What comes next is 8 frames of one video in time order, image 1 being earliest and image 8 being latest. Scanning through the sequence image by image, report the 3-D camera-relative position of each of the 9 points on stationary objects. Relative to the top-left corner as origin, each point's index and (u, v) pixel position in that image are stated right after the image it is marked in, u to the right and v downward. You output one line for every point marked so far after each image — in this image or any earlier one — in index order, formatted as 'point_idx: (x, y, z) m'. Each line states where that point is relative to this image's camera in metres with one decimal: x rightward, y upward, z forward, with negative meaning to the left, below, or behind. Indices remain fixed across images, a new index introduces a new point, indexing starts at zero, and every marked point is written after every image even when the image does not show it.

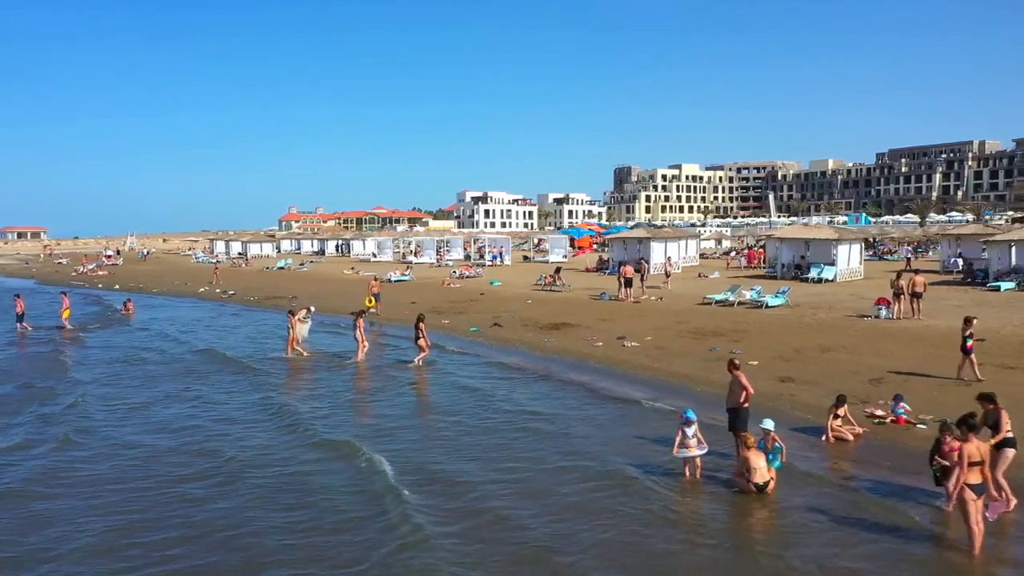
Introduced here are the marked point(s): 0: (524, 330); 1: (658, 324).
0: (+0.3, -1.0, +18.7) m
1: (+3.4, -0.8, +18.5) m
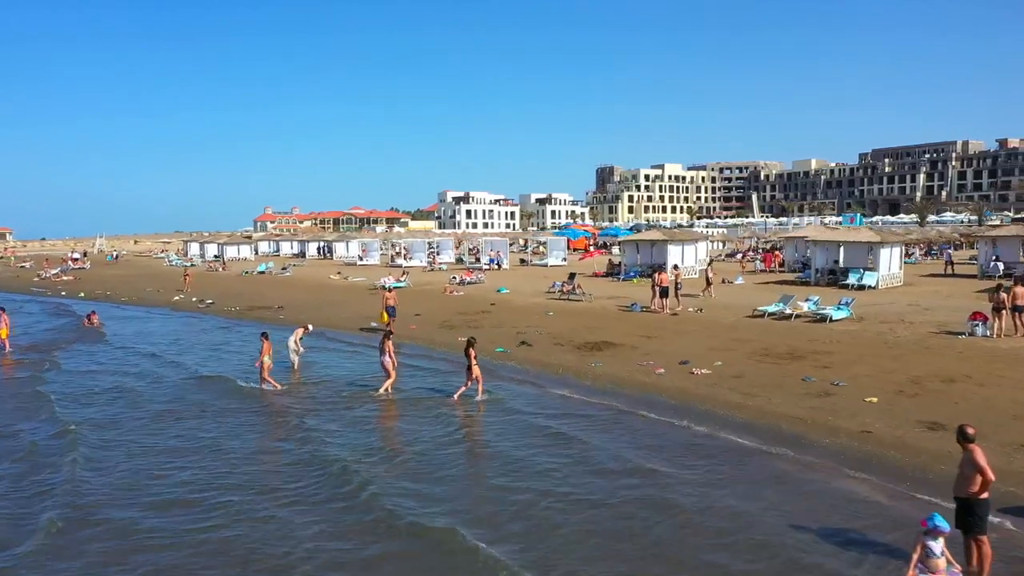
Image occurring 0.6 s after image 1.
0: (+1.0, -1.2, +16.0) m
1: (+4.0, -1.1, +15.9) m
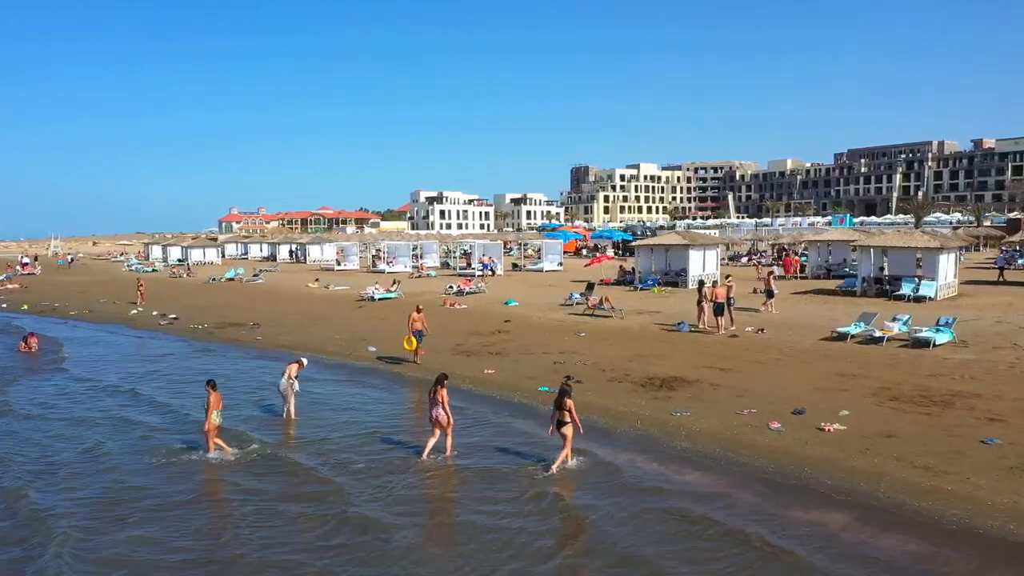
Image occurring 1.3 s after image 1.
0: (+1.7, -1.6, +12.7) m
1: (+4.8, -1.4, +12.7) m
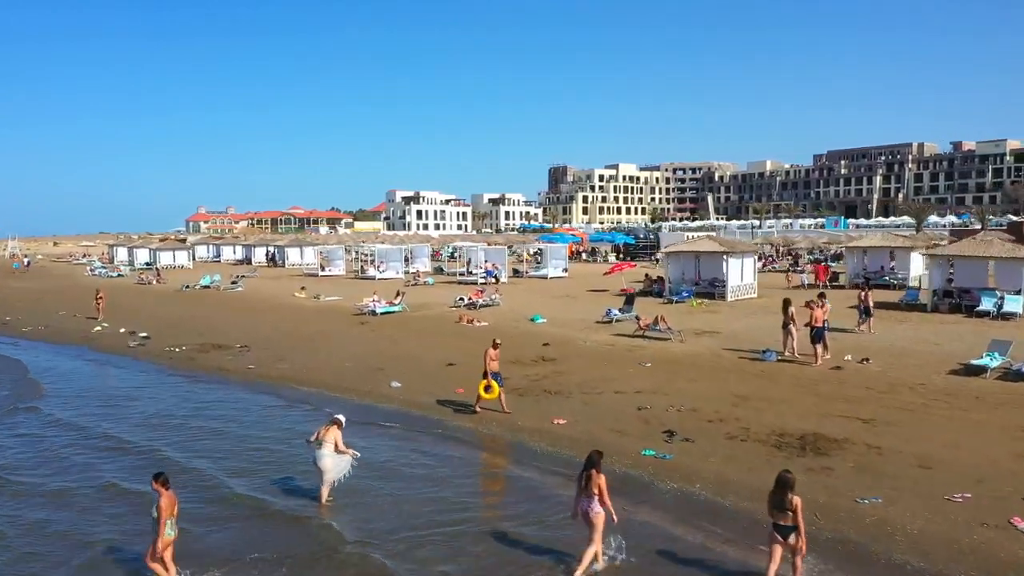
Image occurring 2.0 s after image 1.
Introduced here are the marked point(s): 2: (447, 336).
0: (+2.9, -2.0, +9.6) m
1: (+6.0, -1.8, +9.7) m
2: (-1.5, -1.1, +19.1) m
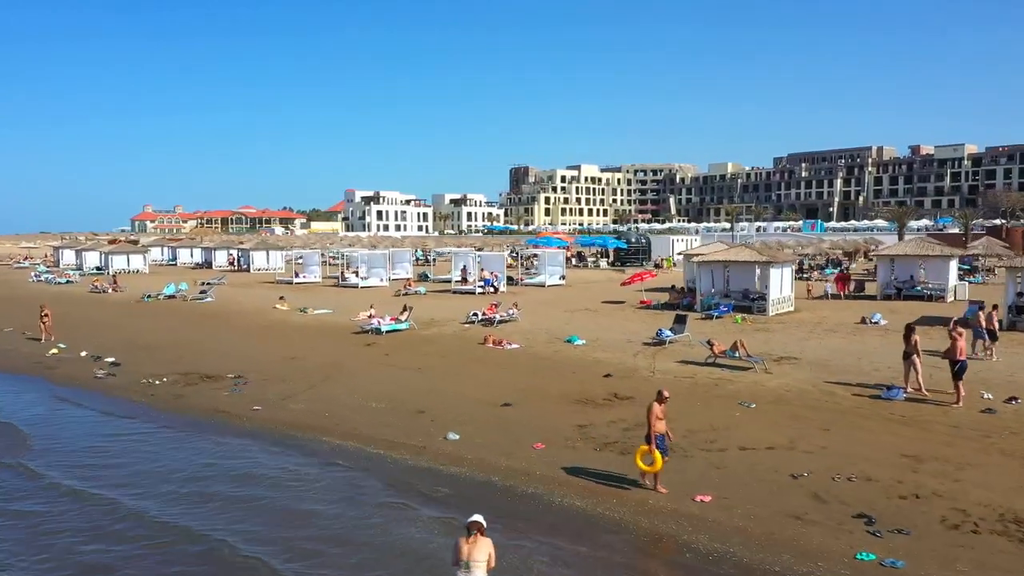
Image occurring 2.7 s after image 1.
0: (+4.4, -2.4, +7.0) m
1: (+7.4, -2.2, +7.4) m
2: (-0.6, -1.5, +16.3) m
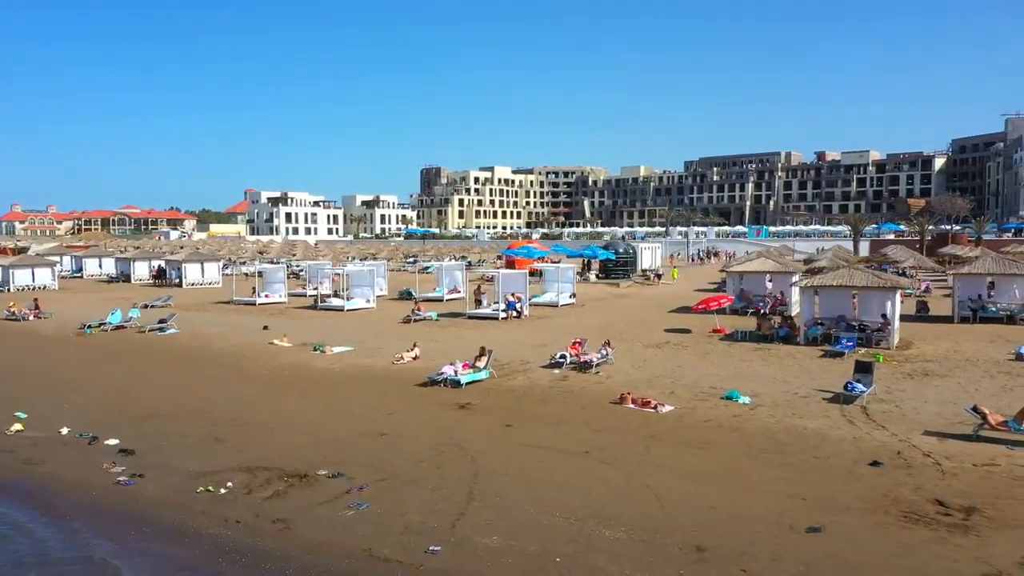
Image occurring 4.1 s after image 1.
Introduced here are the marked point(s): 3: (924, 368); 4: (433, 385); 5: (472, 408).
0: (+8.5, -3.1, +3.5) m
1: (+11.5, -2.9, +4.3) m
2: (+2.3, -2.3, +12.1) m
3: (+8.7, -1.7, +17.2) m
4: (-1.7, -2.0, +16.4) m
5: (-0.7, -2.2, +14.6) m
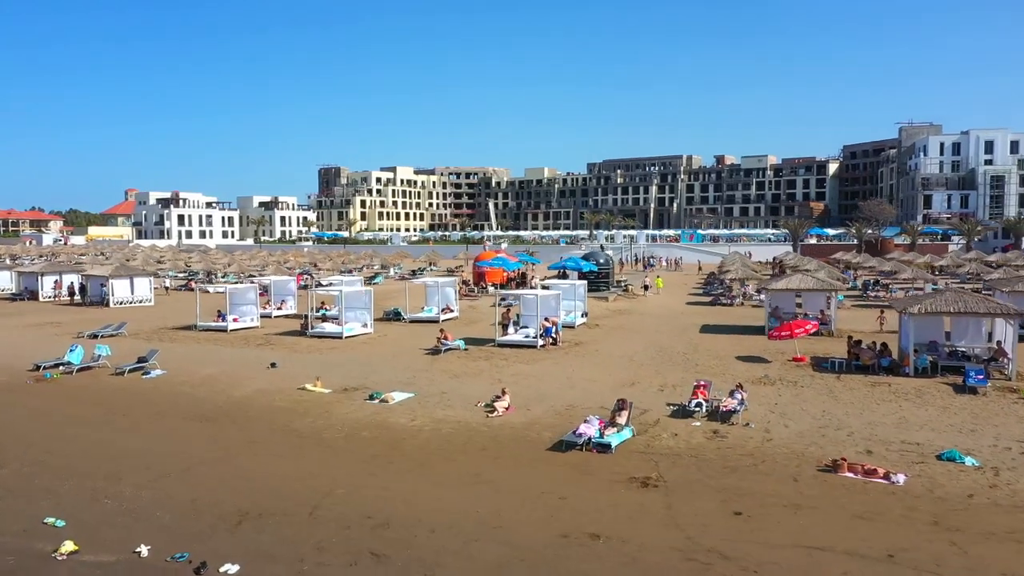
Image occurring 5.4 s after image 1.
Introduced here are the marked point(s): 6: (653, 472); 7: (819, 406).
0: (+12.9, -3.6, +2.2) m
1: (+15.7, -3.4, +3.3) m
2: (+5.5, -3.0, +9.7) m
3: (+11.1, -2.3, +15.7) m
4: (+0.9, -2.7, +13.4) m
5: (+2.1, -2.9, +11.7) m
6: (+2.1, -2.8, +12.3) m
7: (+6.0, -2.3, +15.9) m
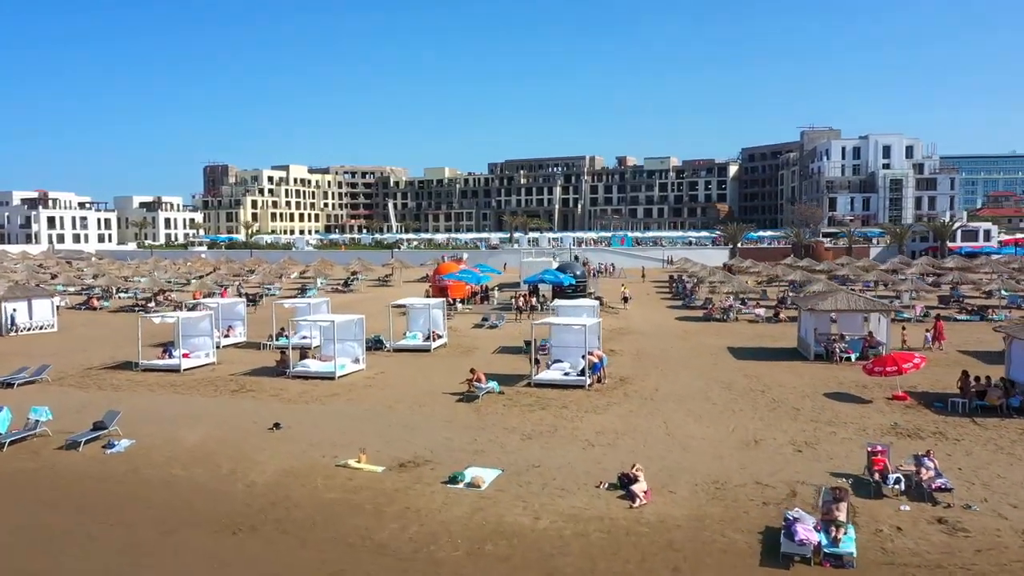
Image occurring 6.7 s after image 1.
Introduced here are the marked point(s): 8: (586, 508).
0: (+16.9, -4.2, +0.5) m
1: (+19.5, -3.9, +2.0) m
2: (+8.5, -3.6, +6.9) m
3: (+13.2, -2.9, +13.6) m
4: (+3.4, -3.4, +9.9) m
5: (+4.9, -3.6, +8.4) m
6: (+4.8, -3.5, +9.0) m
7: (+8.0, -2.9, +13.0) m
8: (+1.1, -3.2, +11.8) m
